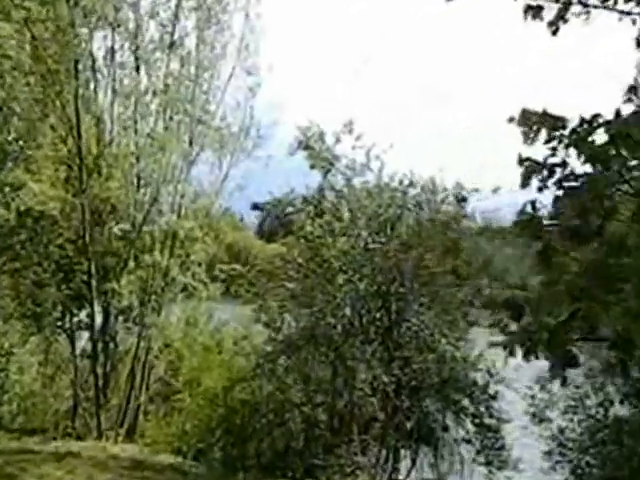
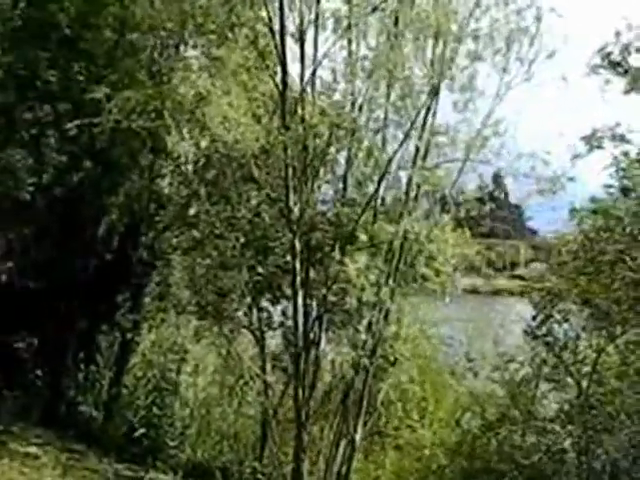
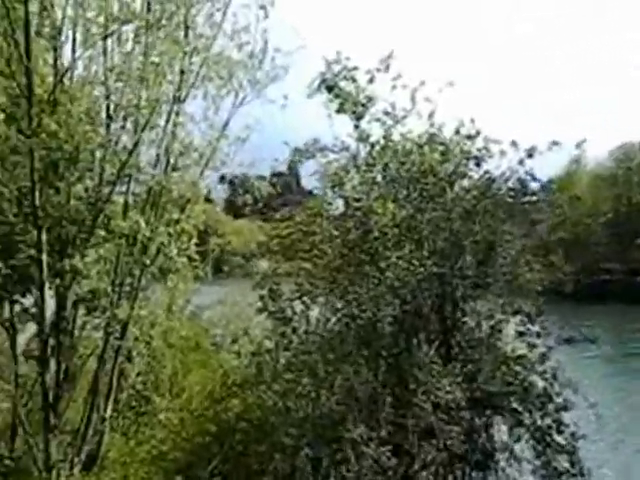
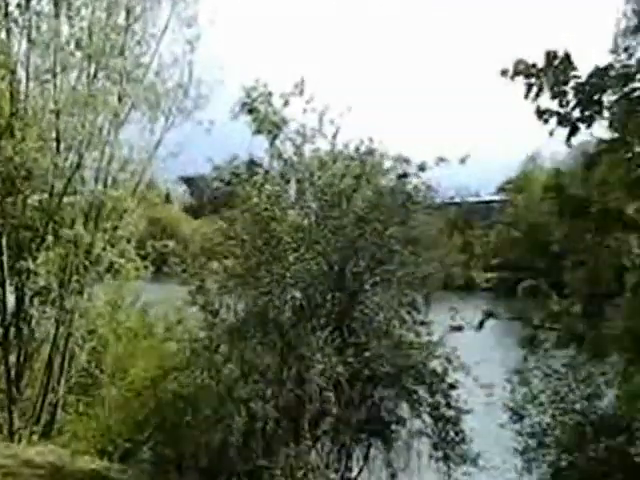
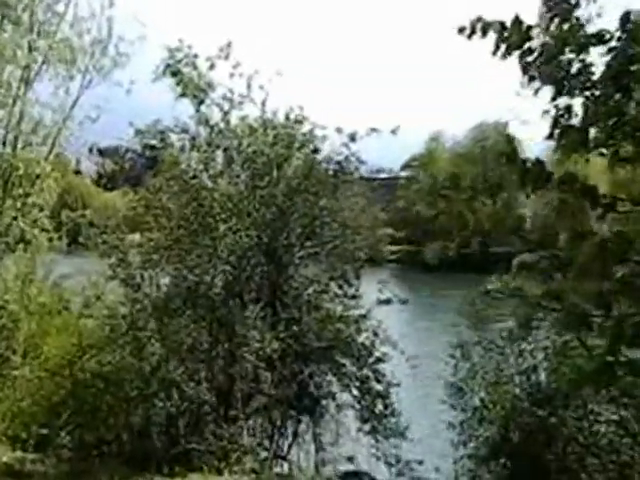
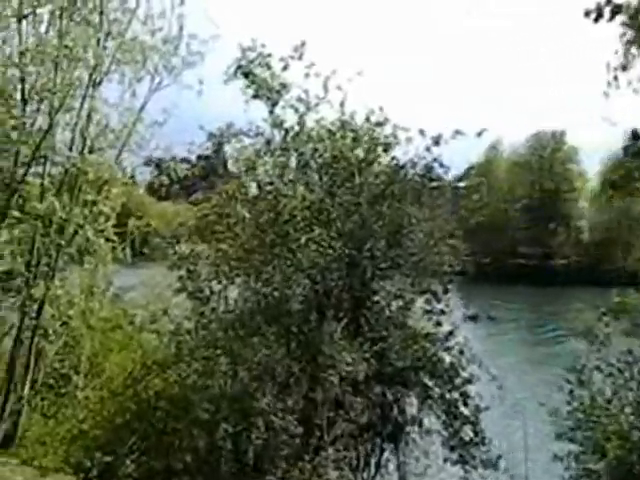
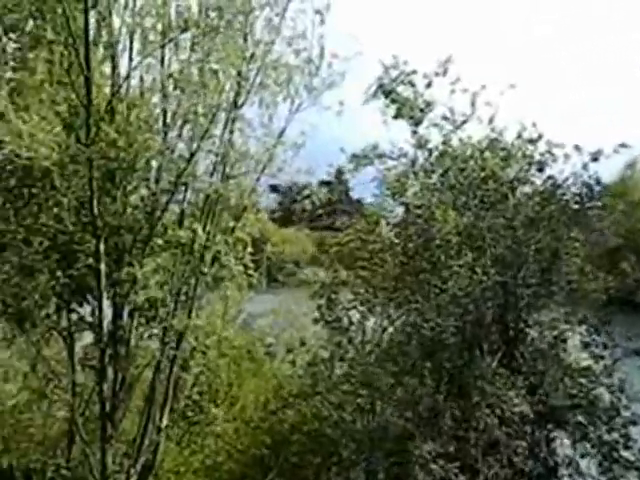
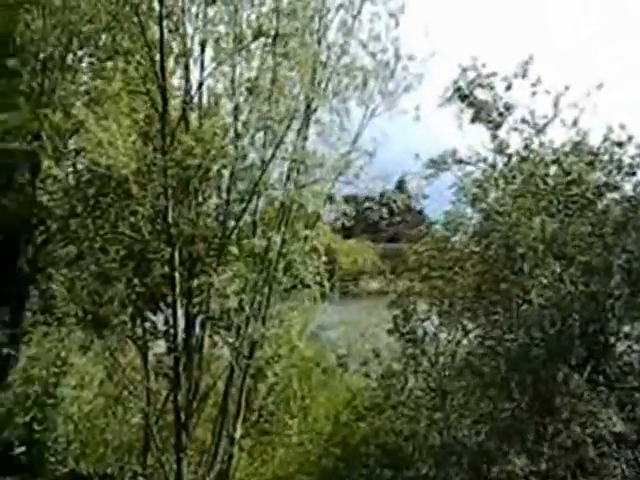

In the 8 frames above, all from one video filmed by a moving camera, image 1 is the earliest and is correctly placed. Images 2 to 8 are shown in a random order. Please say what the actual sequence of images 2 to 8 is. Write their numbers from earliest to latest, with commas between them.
4, 5, 6, 3, 7, 8, 2
